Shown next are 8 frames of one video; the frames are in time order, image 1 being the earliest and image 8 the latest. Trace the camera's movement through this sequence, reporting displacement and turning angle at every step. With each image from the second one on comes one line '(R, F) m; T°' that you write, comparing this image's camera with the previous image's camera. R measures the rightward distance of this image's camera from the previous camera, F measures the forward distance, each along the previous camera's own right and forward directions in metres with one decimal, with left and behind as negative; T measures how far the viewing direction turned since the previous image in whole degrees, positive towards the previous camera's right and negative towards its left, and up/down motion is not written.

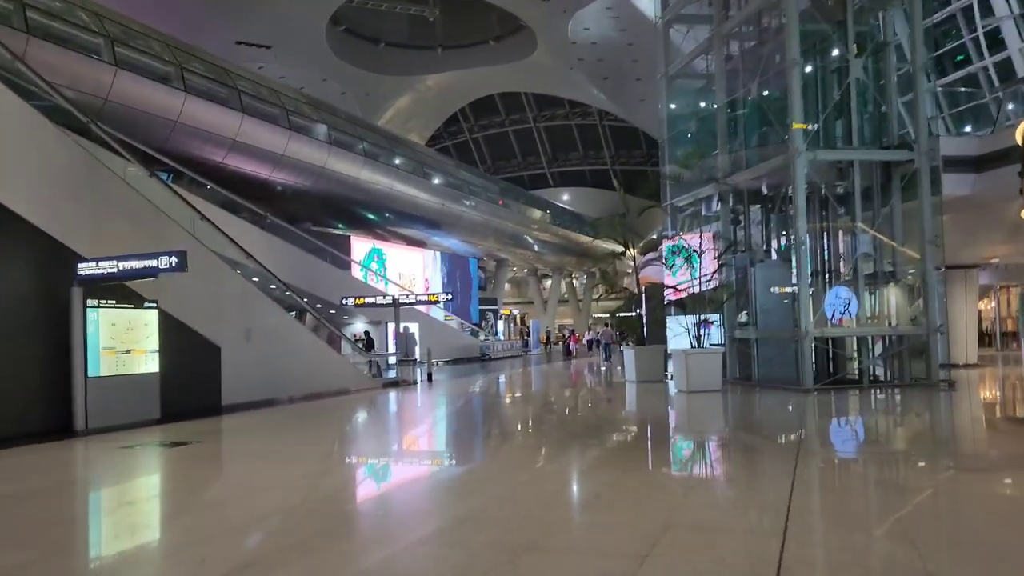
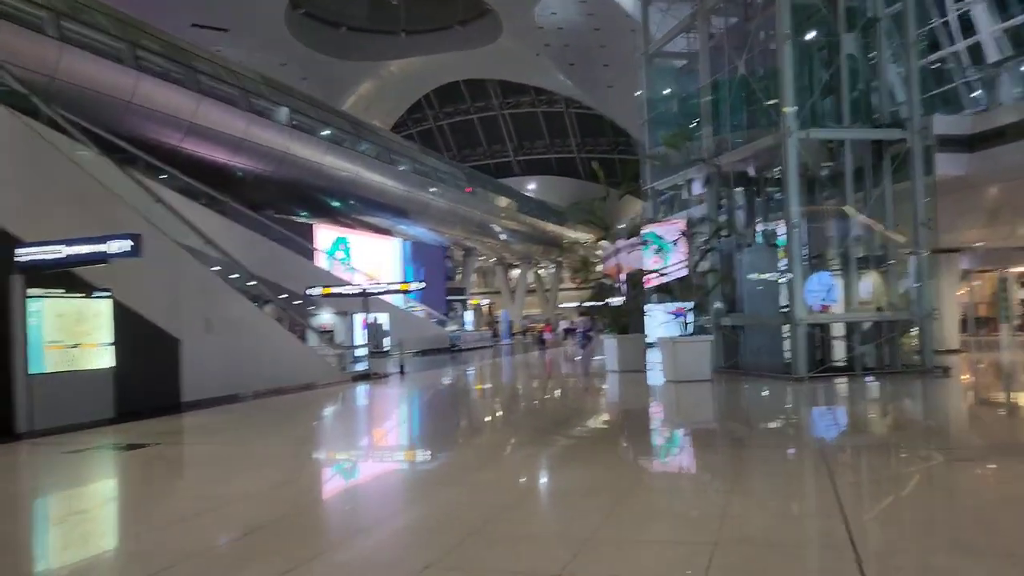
(-0.1, +0.4) m; +3°
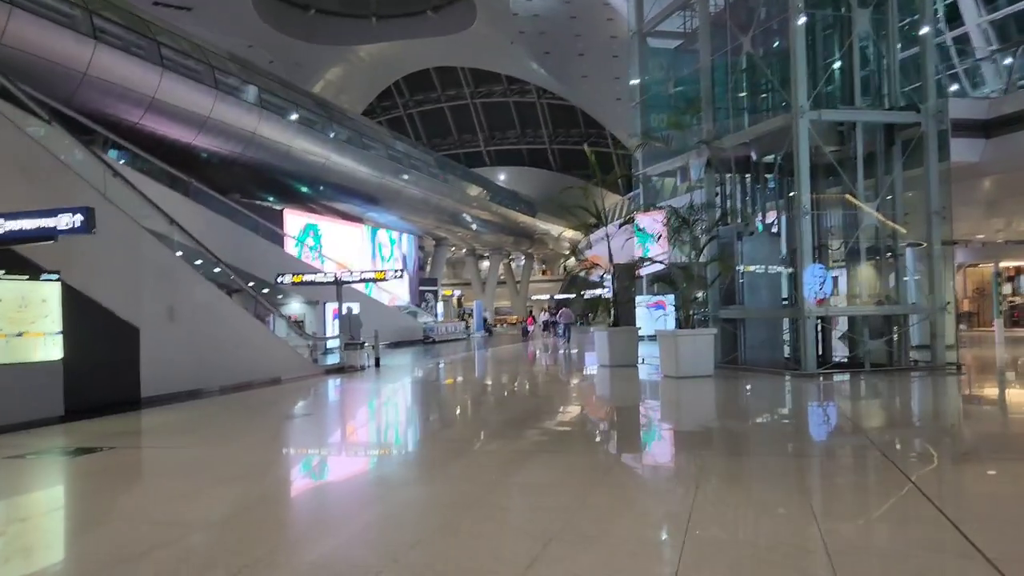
(-0.2, +0.5) m; +2°
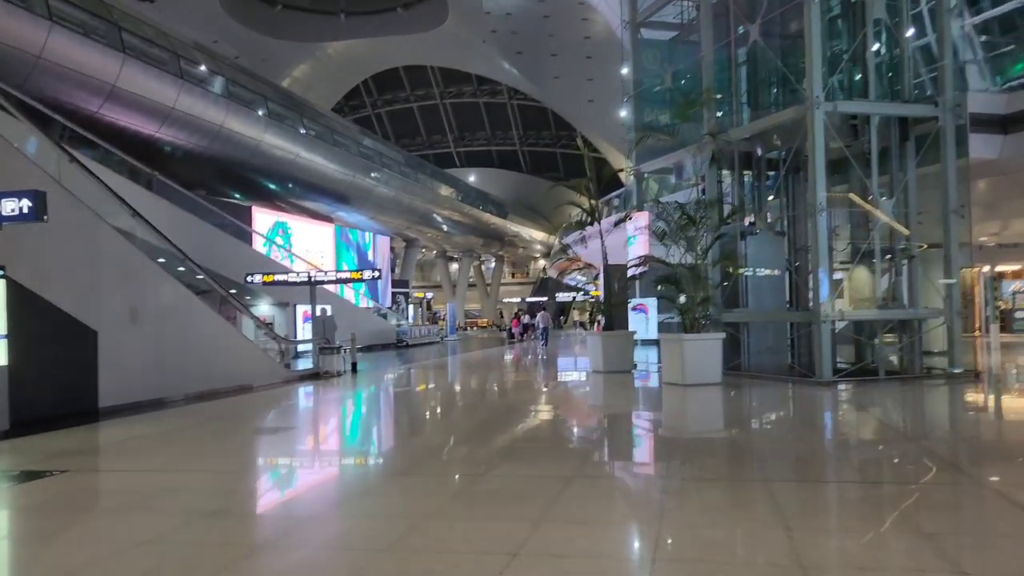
(-0.2, +0.5) m; +2°
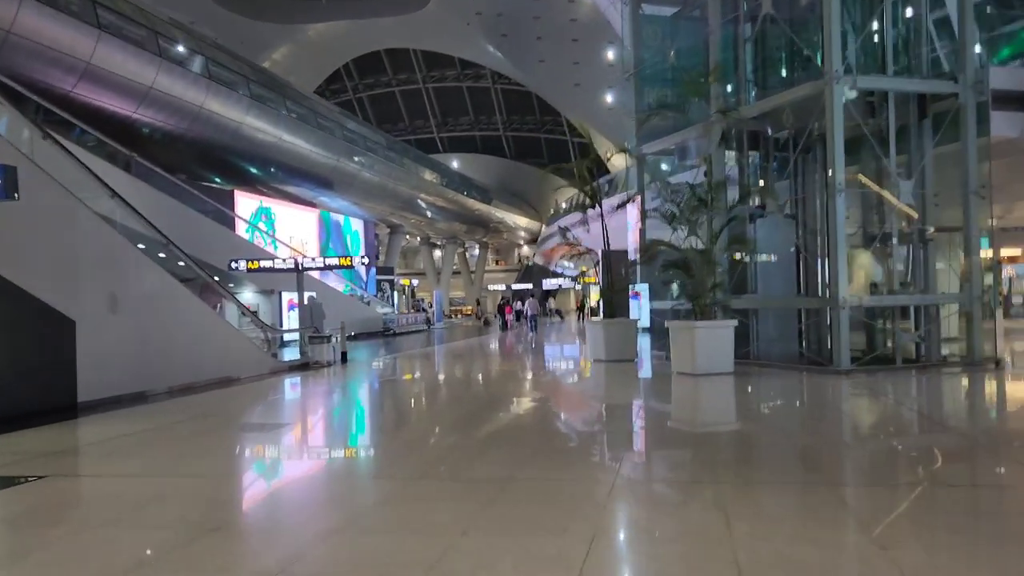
(-0.2, +0.3) m; +1°
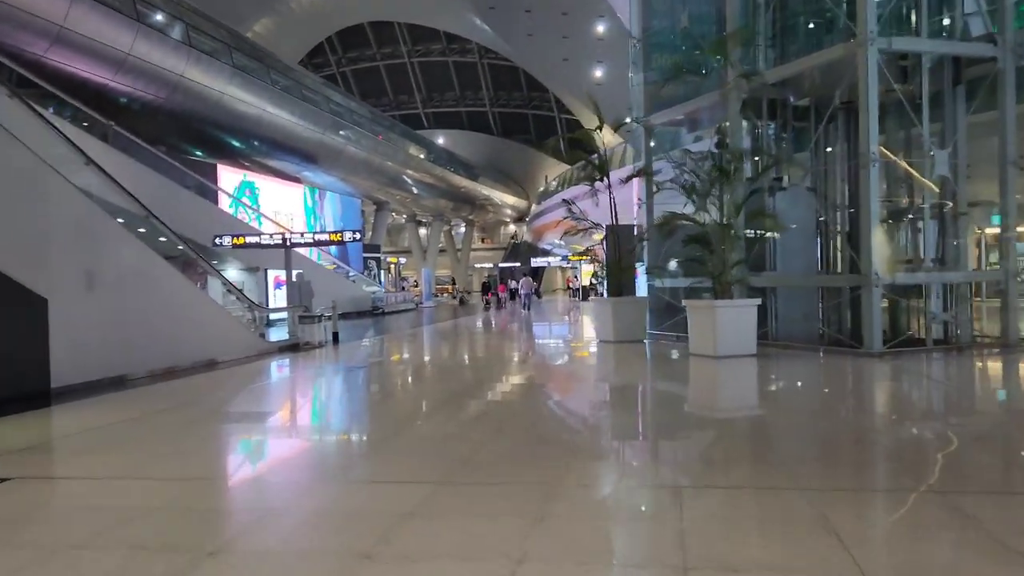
(-0.2, +0.4) m; +1°
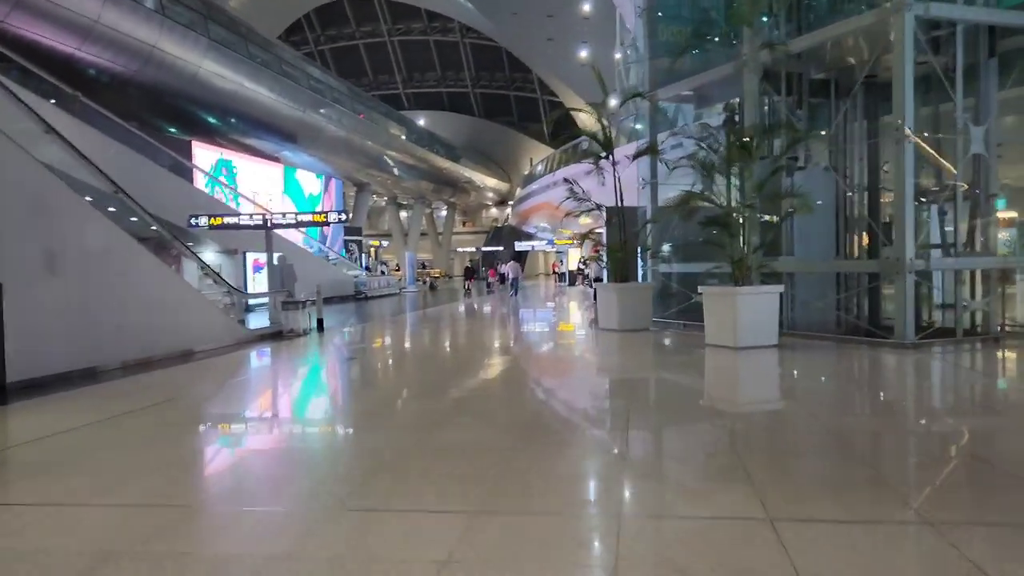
(-0.2, +0.4) m; +2°
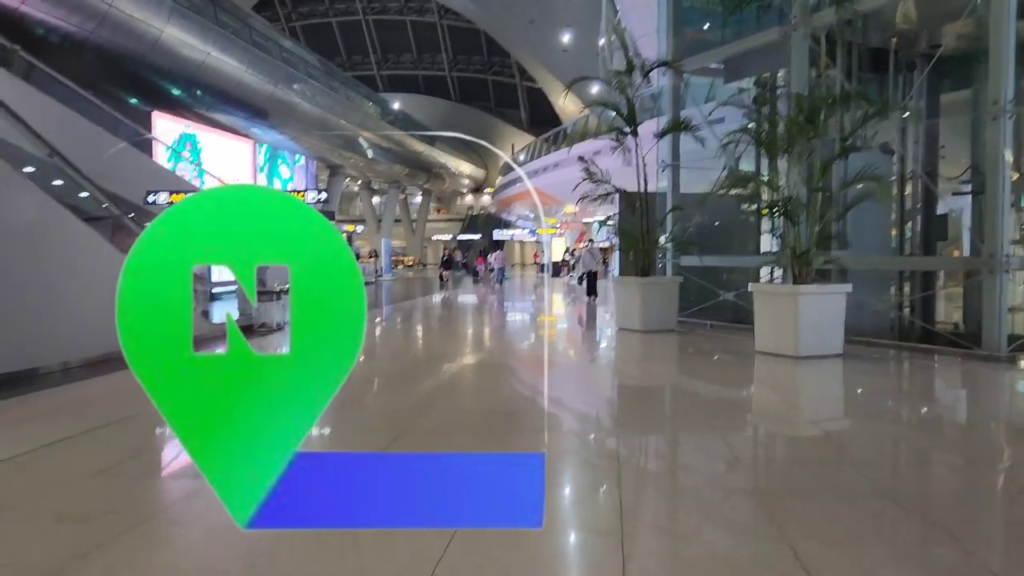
(-0.3, +0.9) m; +2°
